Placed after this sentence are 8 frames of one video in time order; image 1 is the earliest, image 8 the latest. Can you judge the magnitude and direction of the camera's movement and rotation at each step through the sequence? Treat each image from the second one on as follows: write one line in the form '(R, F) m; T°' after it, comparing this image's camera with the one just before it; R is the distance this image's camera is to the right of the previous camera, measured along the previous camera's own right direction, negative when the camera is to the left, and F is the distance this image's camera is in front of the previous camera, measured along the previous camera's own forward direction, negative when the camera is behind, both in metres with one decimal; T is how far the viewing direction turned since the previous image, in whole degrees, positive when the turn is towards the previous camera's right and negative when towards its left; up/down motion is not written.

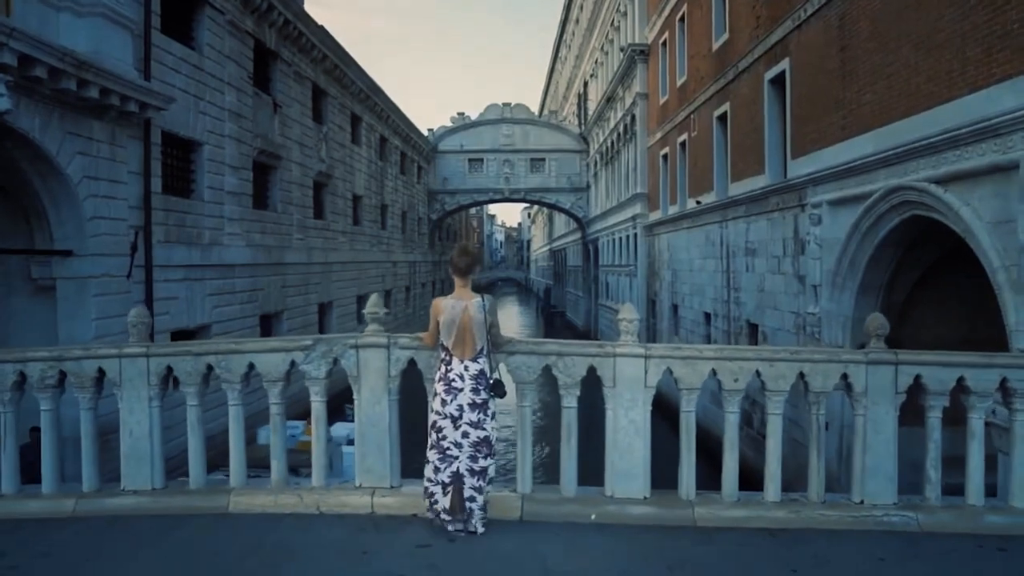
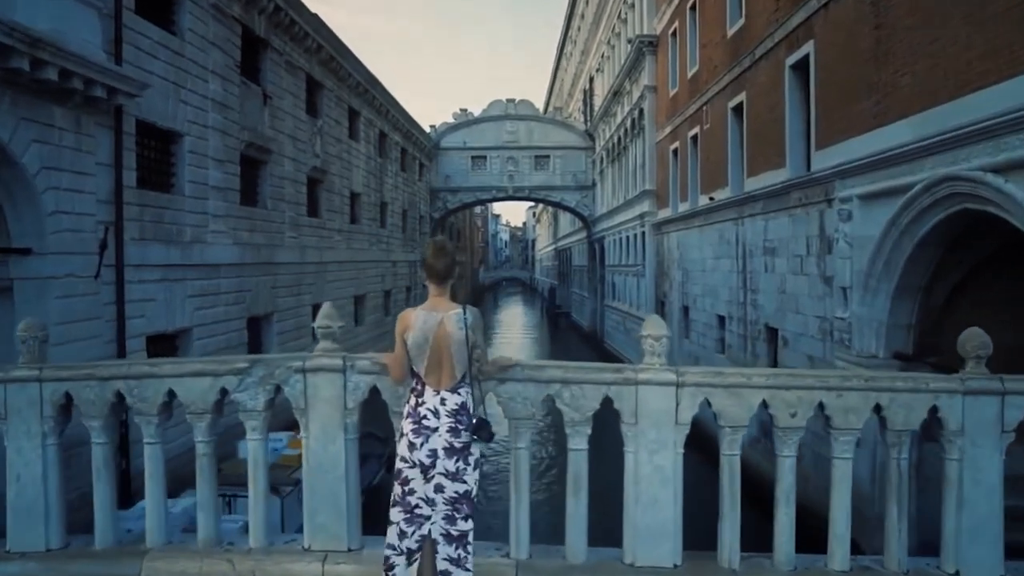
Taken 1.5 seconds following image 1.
(0.0, +0.8) m; 0°
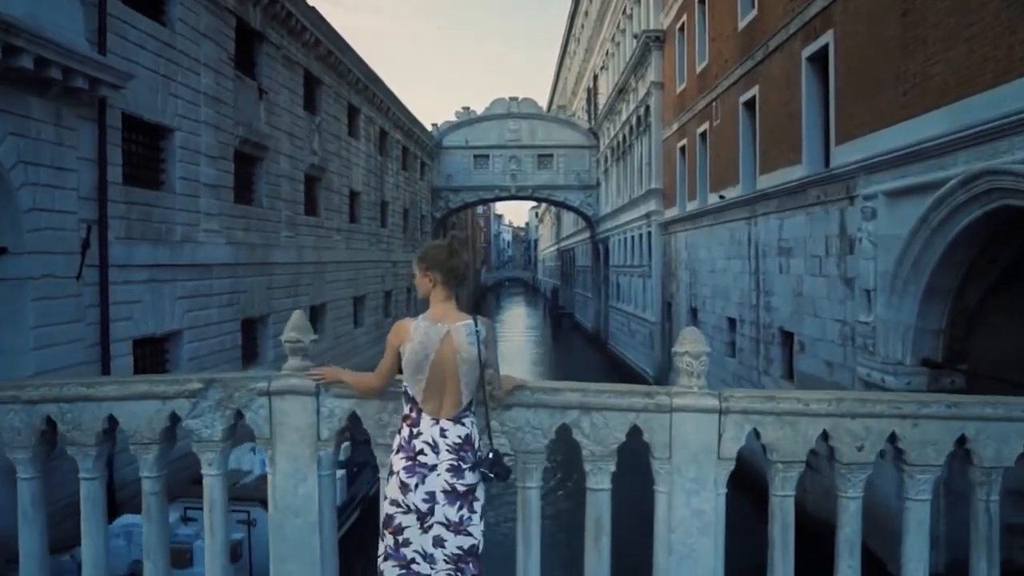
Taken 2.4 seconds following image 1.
(0.0, +0.5) m; 0°
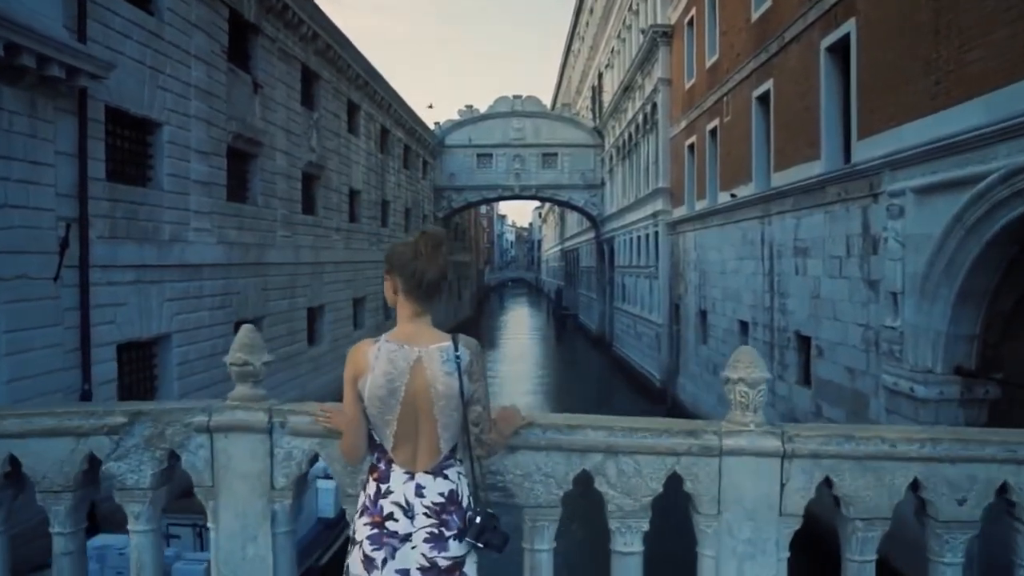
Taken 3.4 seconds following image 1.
(0.0, +0.5) m; 0°
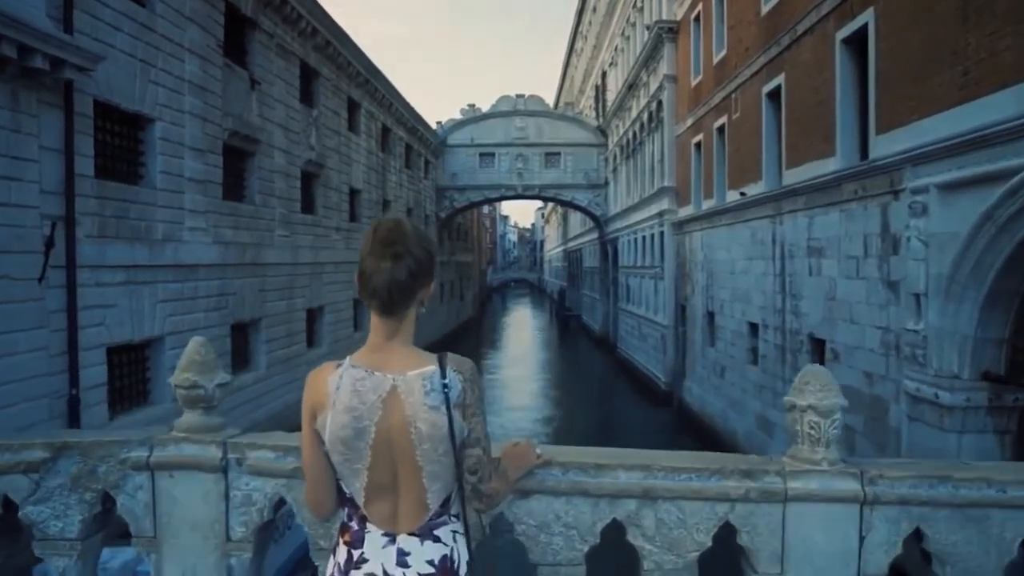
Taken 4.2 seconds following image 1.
(0.0, +0.3) m; 0°
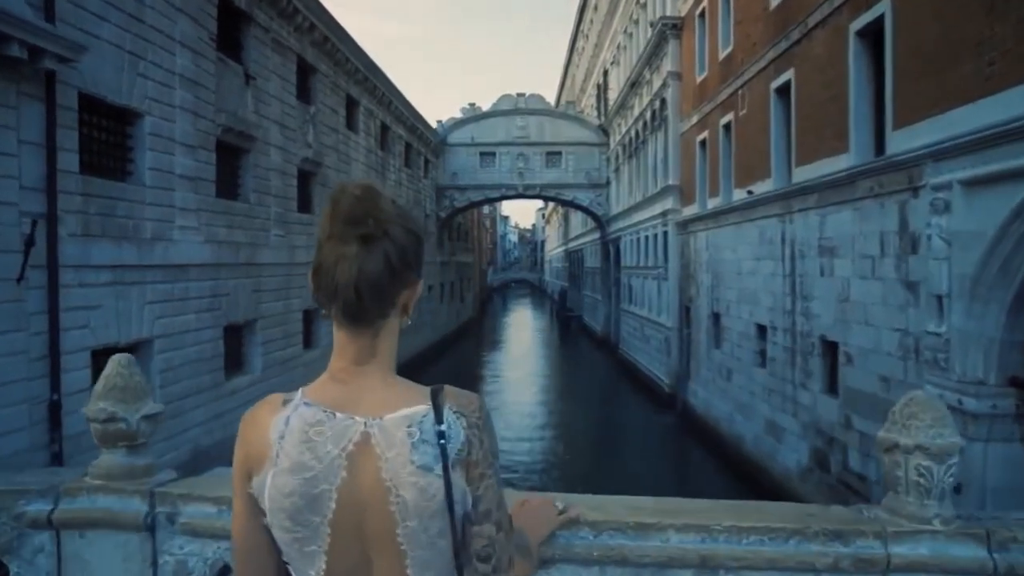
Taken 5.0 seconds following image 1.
(0.0, +0.3) m; 0°
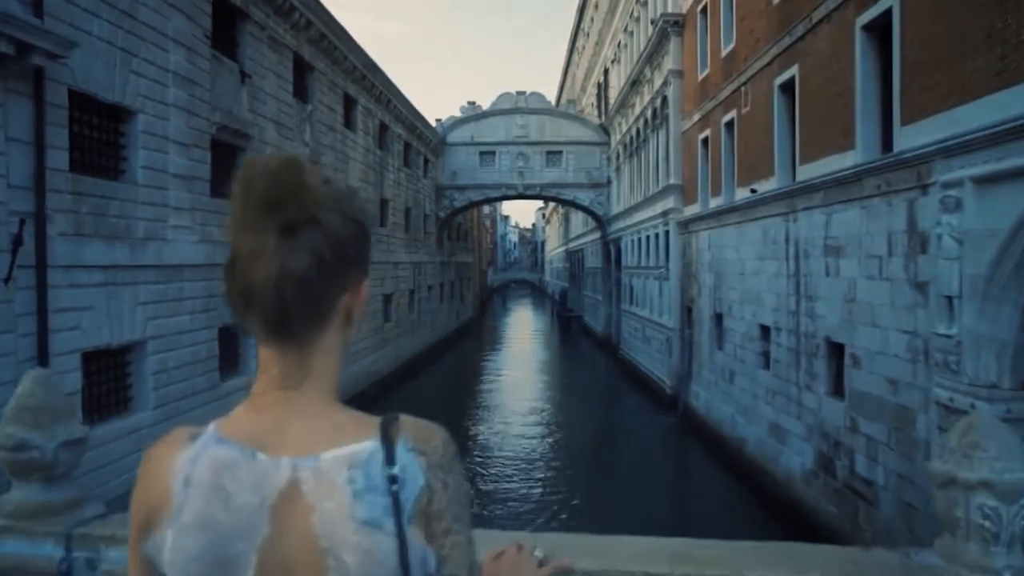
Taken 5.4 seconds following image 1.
(0.0, +0.2) m; 0°
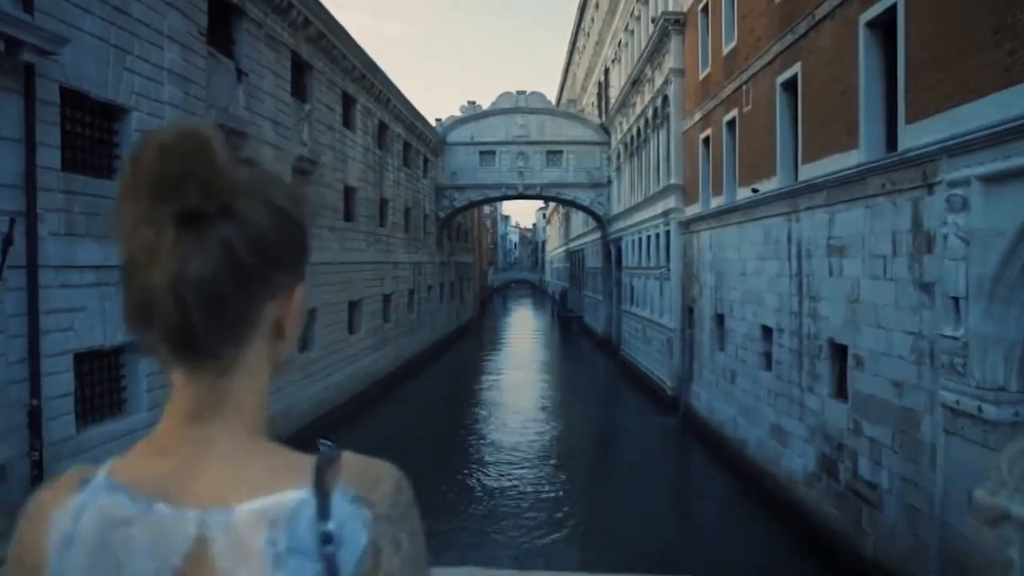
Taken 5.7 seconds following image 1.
(0.0, +0.1) m; 0°
